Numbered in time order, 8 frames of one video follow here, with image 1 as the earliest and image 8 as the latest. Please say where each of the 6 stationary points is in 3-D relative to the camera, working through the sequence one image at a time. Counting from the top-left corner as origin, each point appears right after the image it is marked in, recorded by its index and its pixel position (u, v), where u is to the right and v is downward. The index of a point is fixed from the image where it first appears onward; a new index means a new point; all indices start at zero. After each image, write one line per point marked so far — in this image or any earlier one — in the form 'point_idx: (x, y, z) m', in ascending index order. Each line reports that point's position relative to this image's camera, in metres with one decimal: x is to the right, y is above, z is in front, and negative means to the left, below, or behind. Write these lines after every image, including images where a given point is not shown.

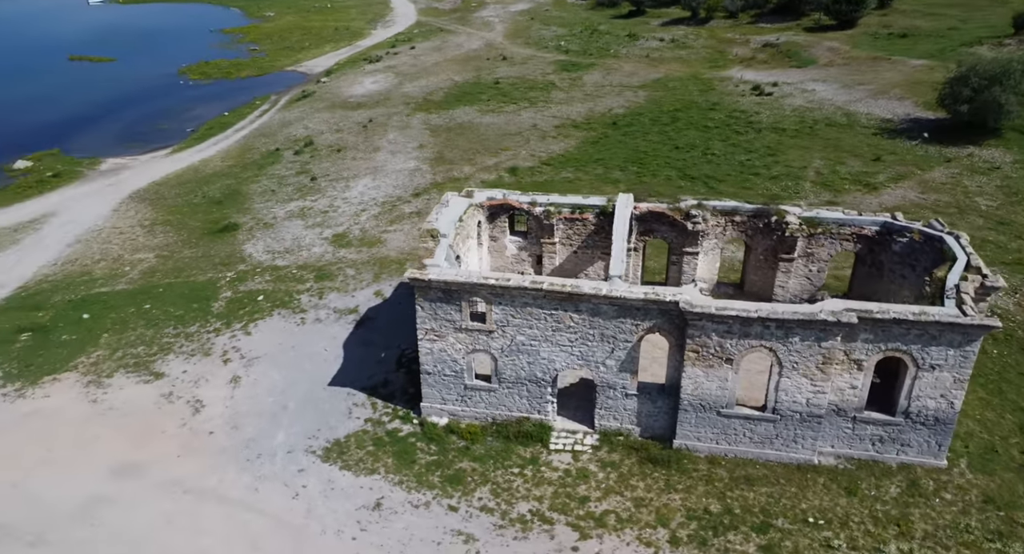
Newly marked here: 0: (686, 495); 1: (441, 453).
0: (+3.9, -4.9, +16.5) m
1: (-1.7, -4.3, +17.9) m
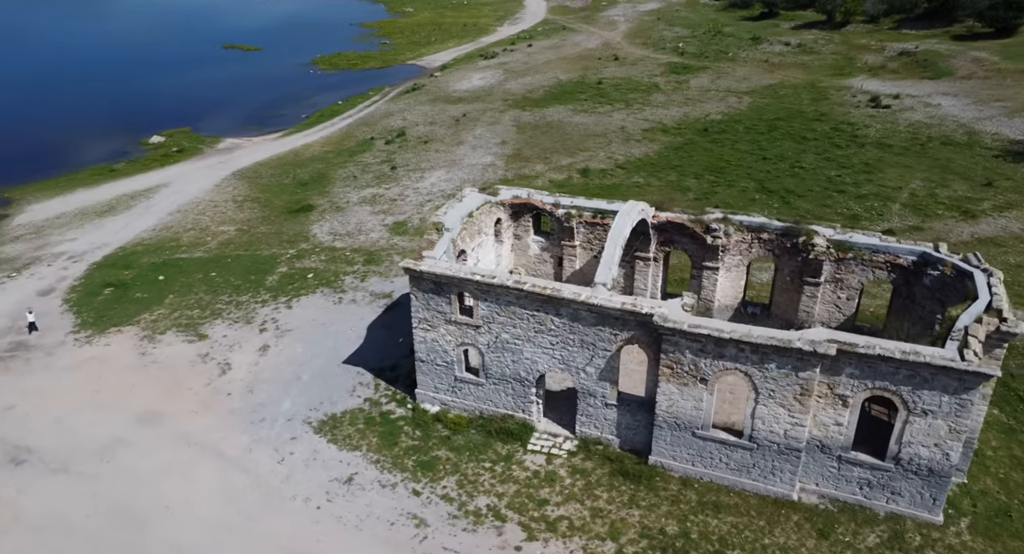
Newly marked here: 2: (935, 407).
0: (+2.9, -5.2, +16.2) m
1: (-2.2, -4.1, +18.5) m
2: (+8.4, -2.6, +14.6) m
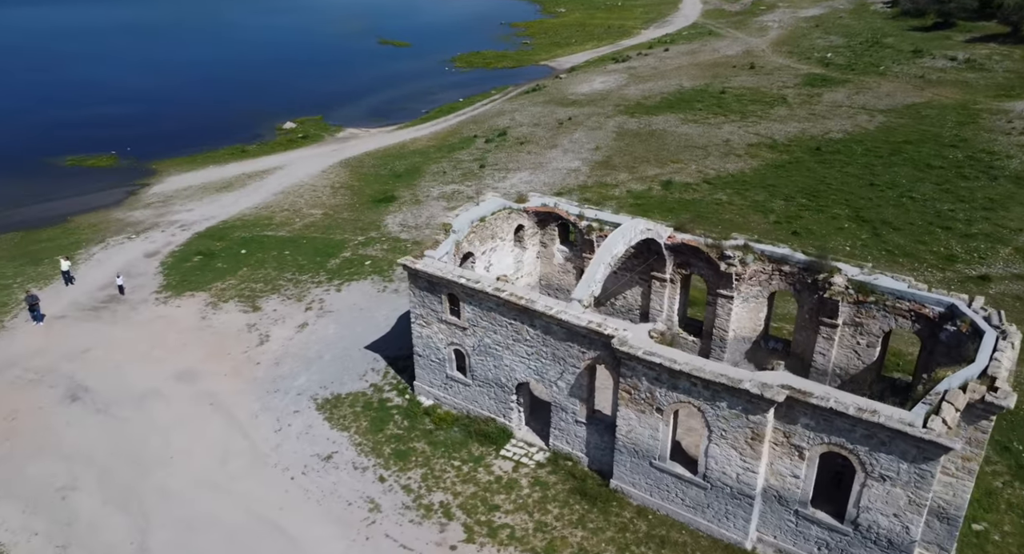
0: (+1.7, -5.6, +16.0) m
1: (-2.8, -4.0, +19.4) m
2: (+6.9, -3.5, +13.3) m
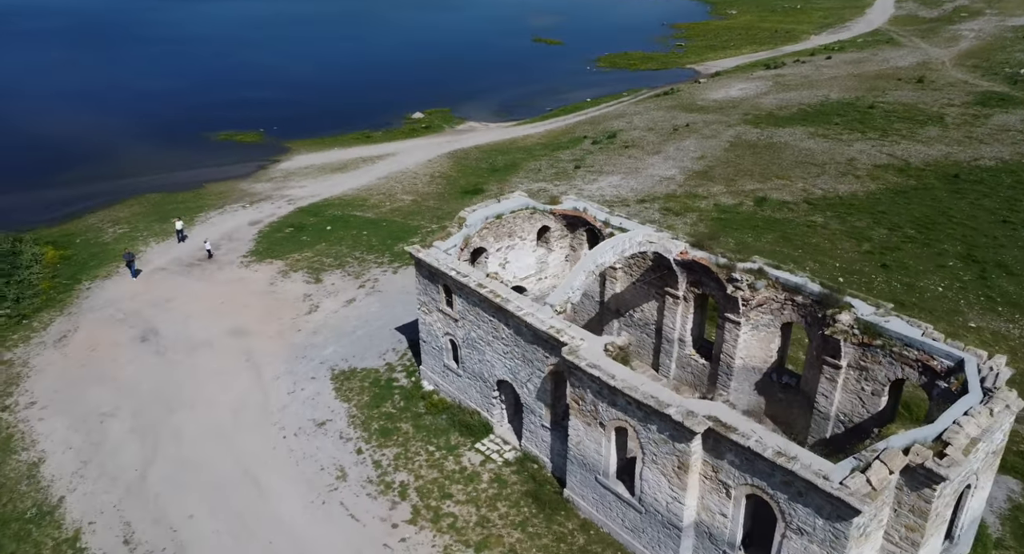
0: (+0.3, -5.7, +16.1) m
1: (-3.1, -3.6, +20.3) m
2: (+4.9, -4.2, +12.3) m
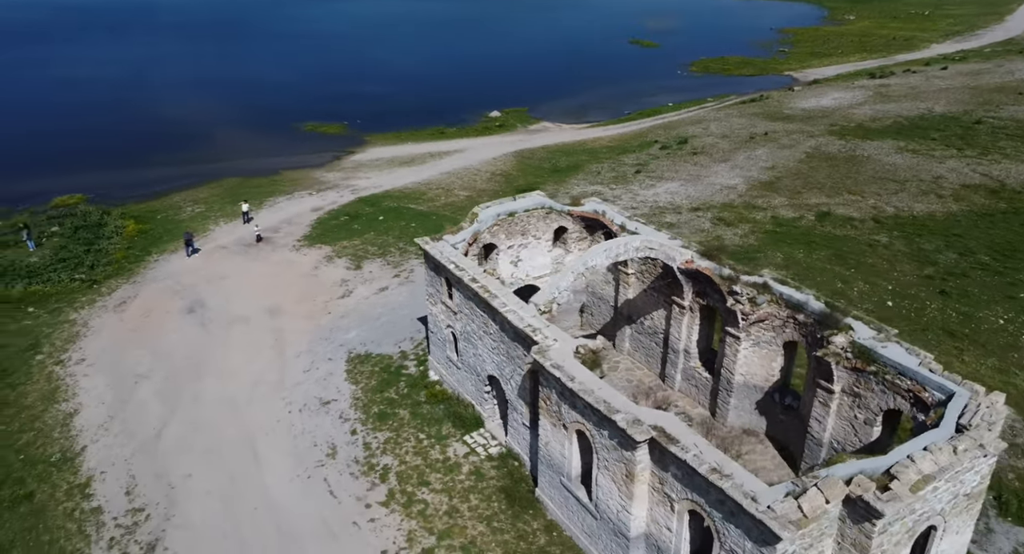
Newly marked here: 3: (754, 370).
0: (-0.5, -5.6, +16.2) m
1: (-3.1, -3.4, +20.9) m
2: (+3.6, -4.4, +11.8) m
3: (+6.0, -2.3, +18.3) m
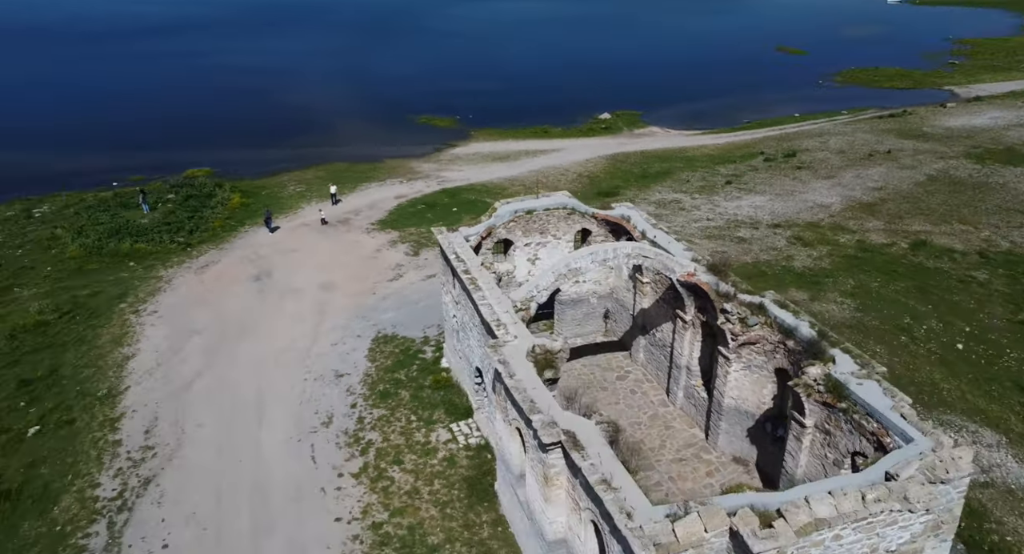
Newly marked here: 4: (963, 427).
0: (-1.6, -5.4, +16.6) m
1: (-3.0, -3.0, +21.7) m
2: (+1.6, -4.5, +11.4) m
3: (+5.5, -2.8, +17.3) m
4: (+11.5, -3.8, +18.9) m
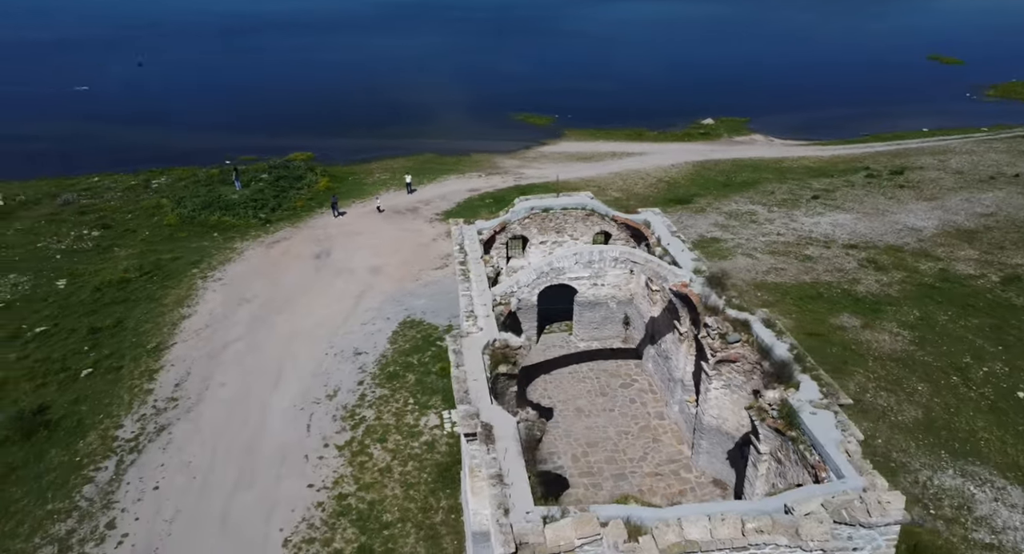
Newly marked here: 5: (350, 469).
0: (-2.6, -5.1, +17.1) m
1: (-2.7, -2.6, +22.3) m
2: (-0.3, -4.4, +11.3) m
3: (+4.7, -3.1, +16.4) m
4: (+10.9, -4.7, +16.9) m
5: (-3.9, -4.7, +18.0) m
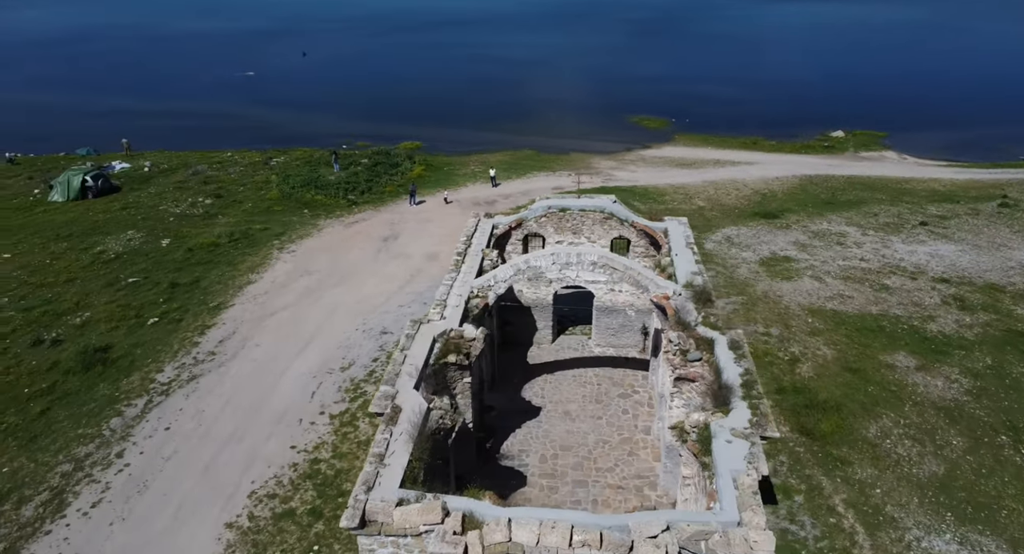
0: (-3.5, -4.6, +17.8) m
1: (-2.3, -2.2, +22.9) m
2: (-2.4, -4.2, +11.7) m
3: (+3.7, -3.4, +15.6) m
4: (+9.6, -5.6, +14.7) m
5: (-4.5, -4.1, +19.0) m
